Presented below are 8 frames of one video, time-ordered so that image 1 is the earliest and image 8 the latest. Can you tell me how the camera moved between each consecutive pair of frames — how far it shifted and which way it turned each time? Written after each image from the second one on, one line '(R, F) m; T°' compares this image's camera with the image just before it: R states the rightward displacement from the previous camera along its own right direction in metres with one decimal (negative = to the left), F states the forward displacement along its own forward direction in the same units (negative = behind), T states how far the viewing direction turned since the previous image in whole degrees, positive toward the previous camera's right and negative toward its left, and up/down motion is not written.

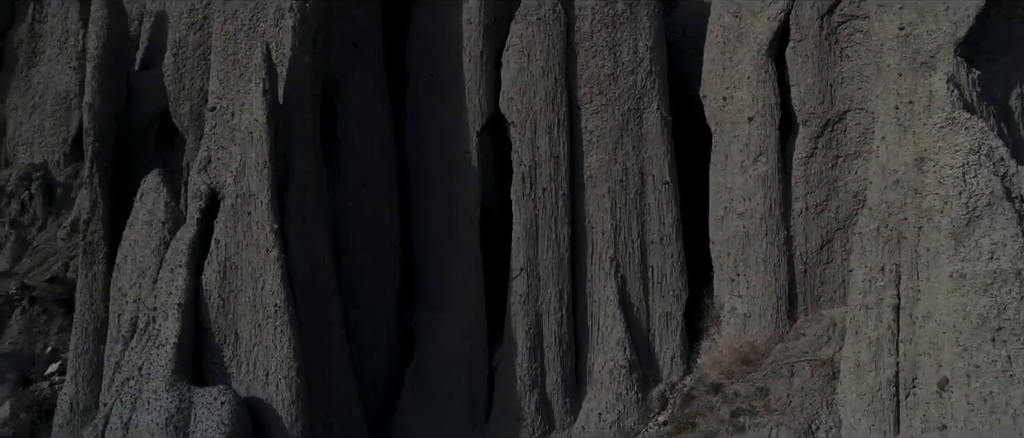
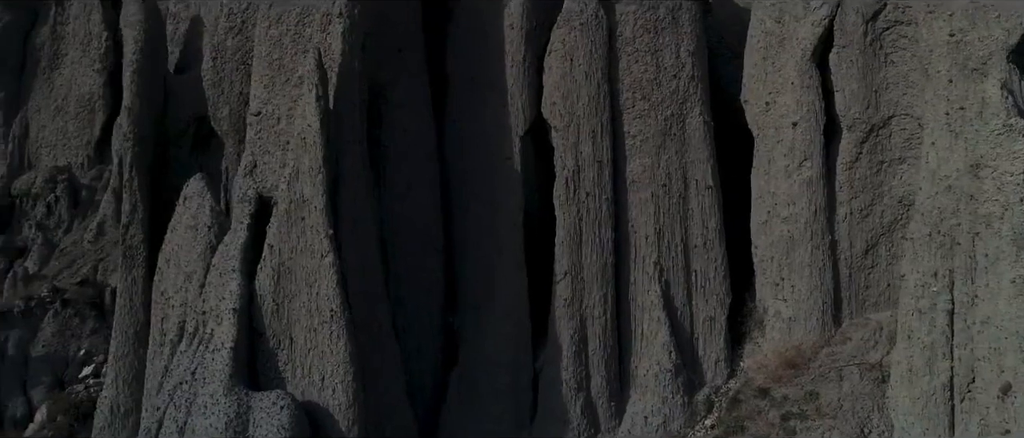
(-0.3, 0.0) m; 0°
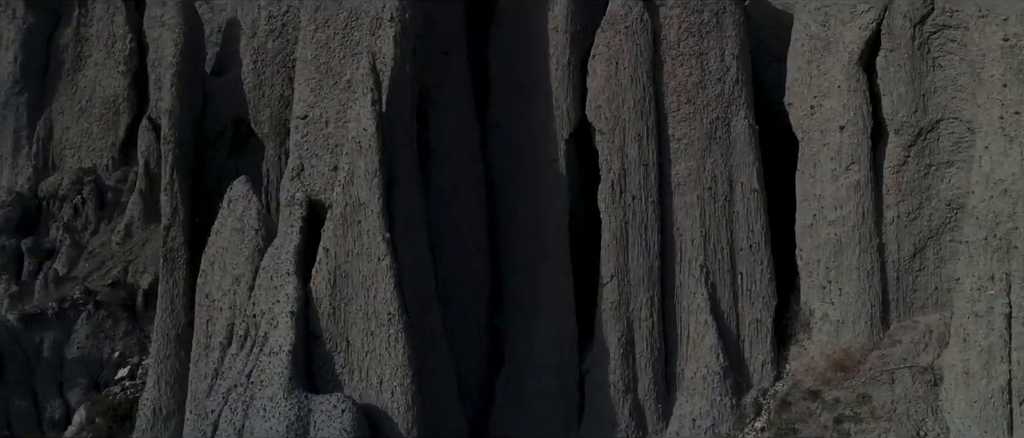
(-0.3, 0.0) m; 0°
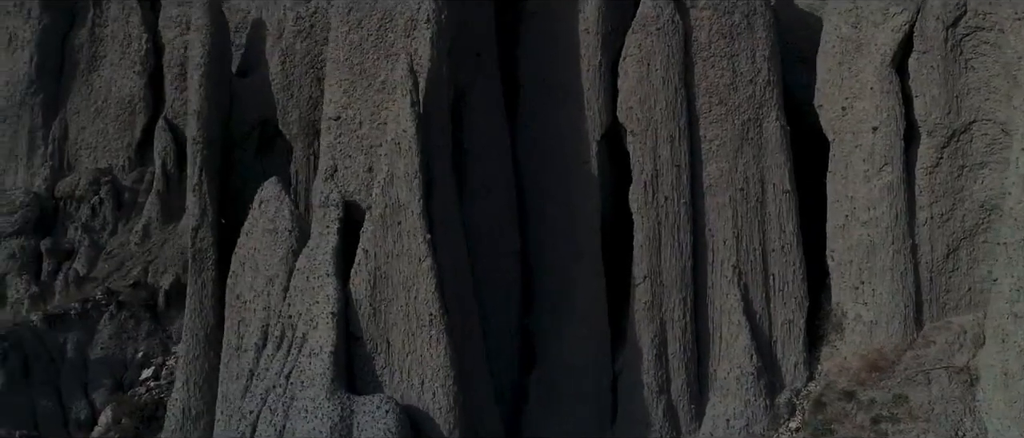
(-0.3, 0.0) m; 0°
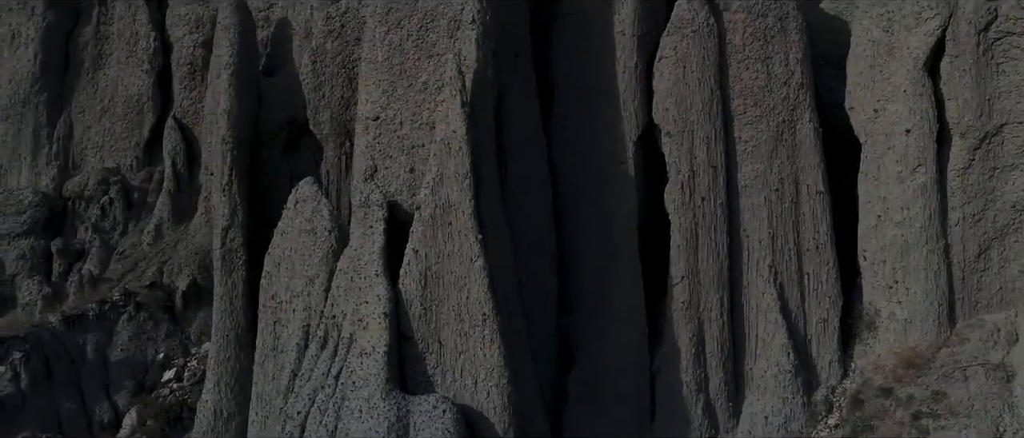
(-0.5, 0.0) m; +2°
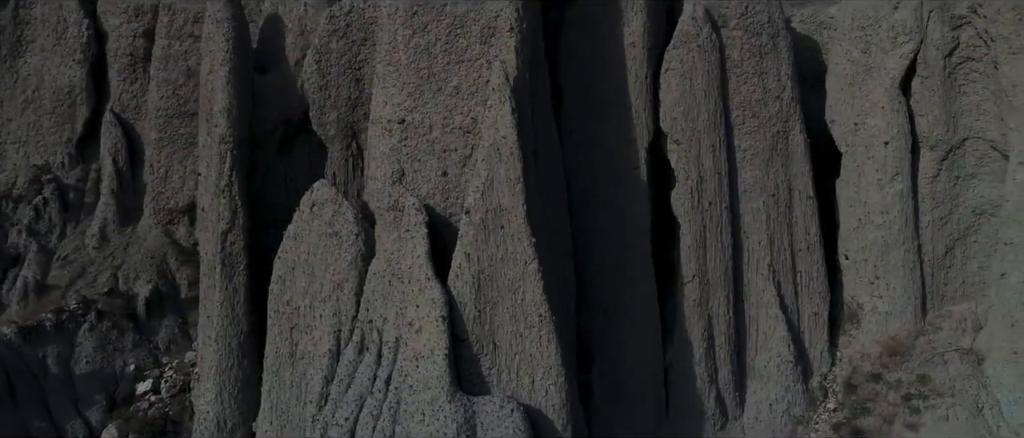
(-1.6, -0.1) m; +12°
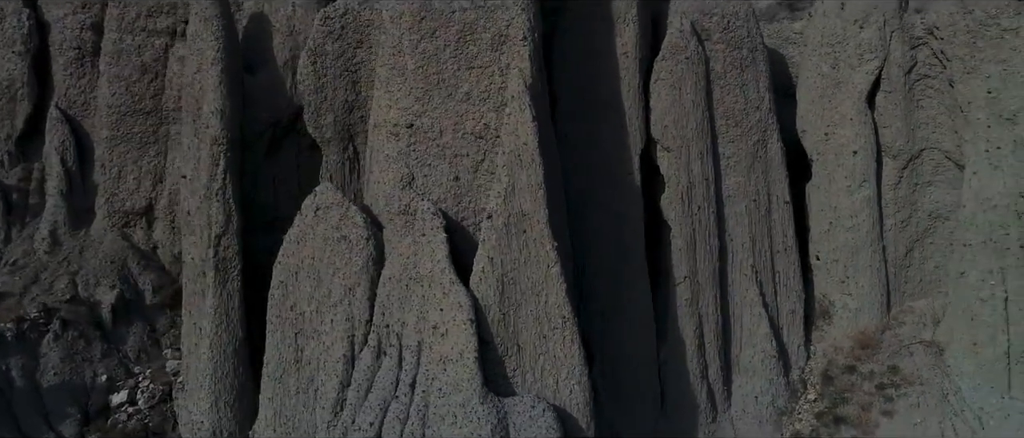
(-1.1, -0.1) m; +9°
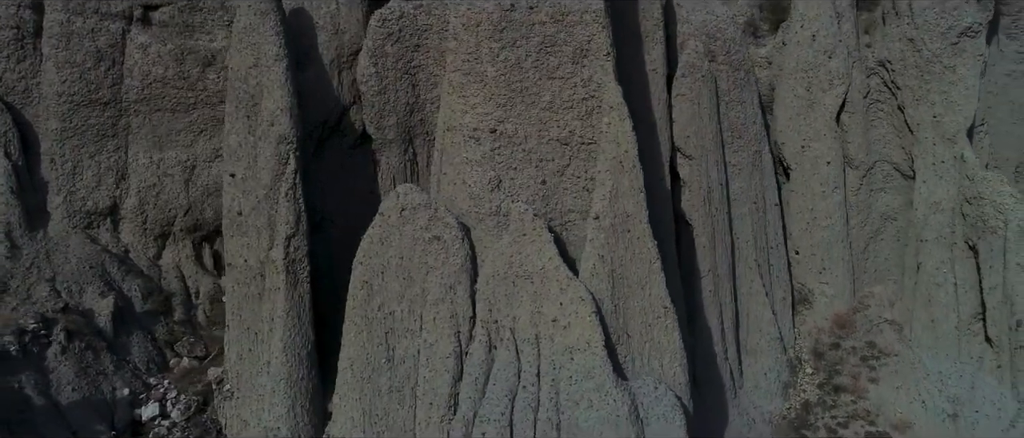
(-3.1, +0.1) m; +20°
